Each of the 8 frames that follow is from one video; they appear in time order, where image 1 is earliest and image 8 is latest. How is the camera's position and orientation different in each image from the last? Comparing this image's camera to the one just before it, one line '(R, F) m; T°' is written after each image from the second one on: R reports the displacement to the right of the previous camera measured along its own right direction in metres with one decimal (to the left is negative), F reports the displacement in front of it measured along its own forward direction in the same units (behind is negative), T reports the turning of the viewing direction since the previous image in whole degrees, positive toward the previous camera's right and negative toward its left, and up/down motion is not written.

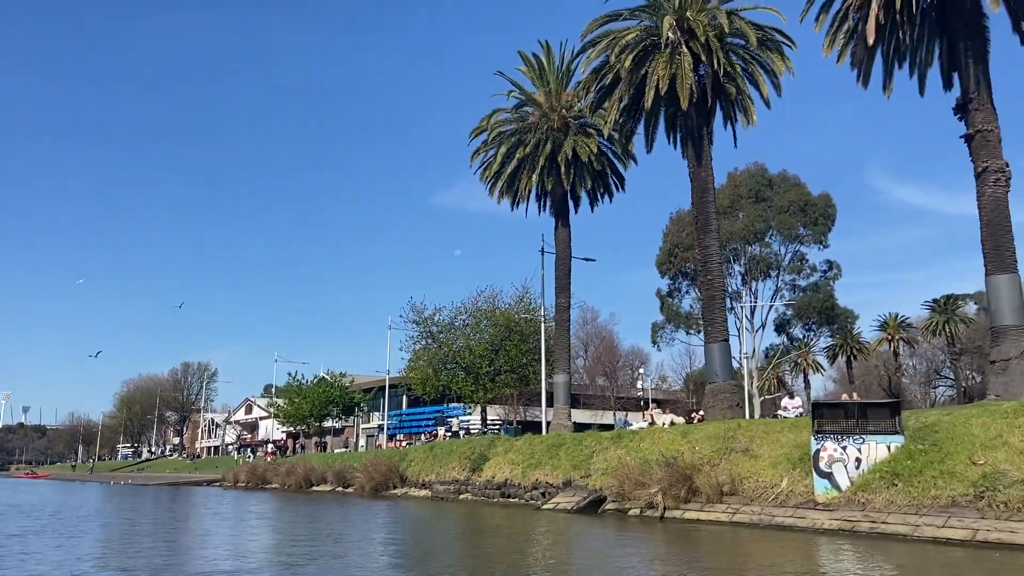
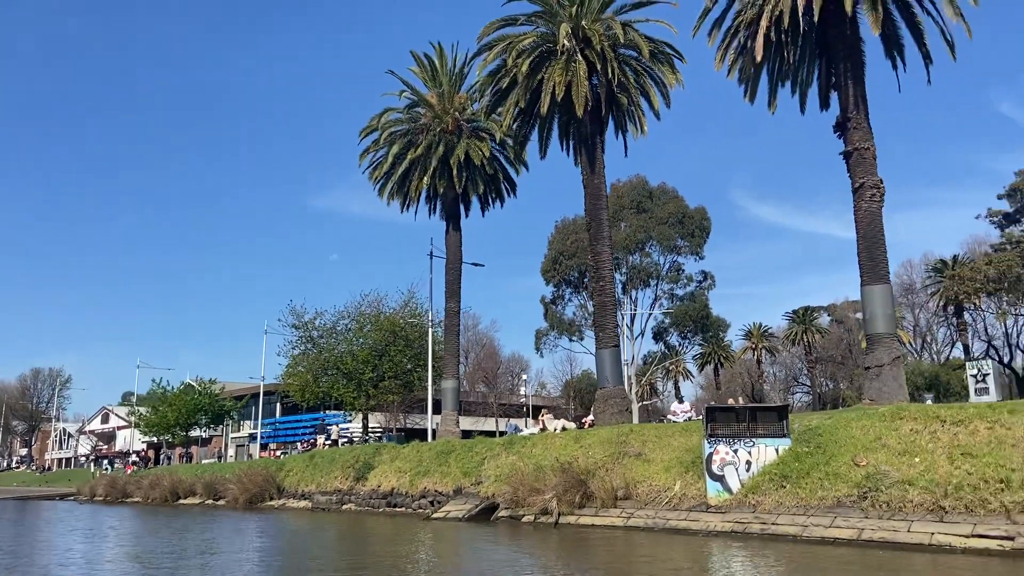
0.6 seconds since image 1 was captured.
(-0.5, +0.6) m; +9°
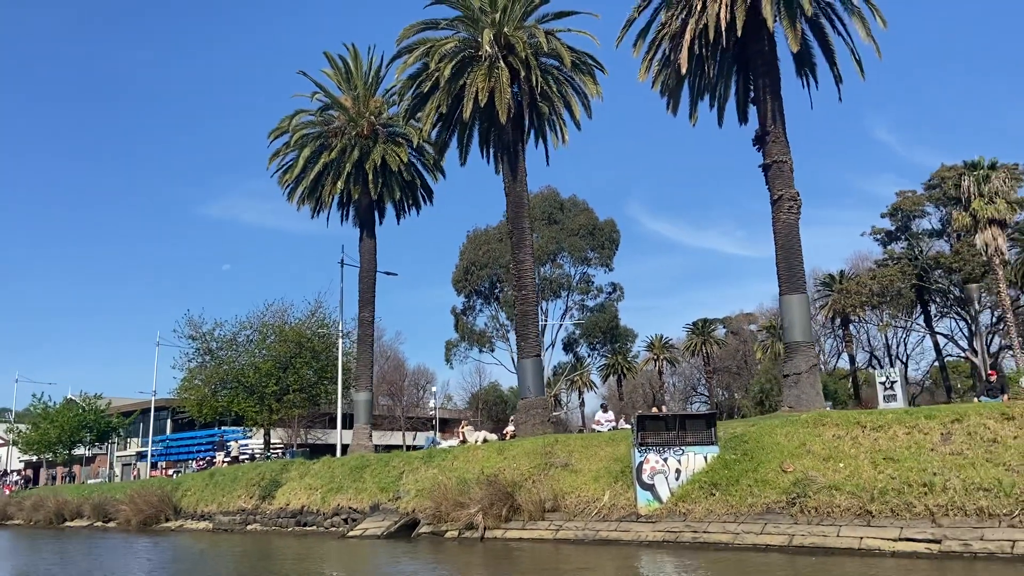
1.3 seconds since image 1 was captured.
(-0.7, +0.6) m; +7°
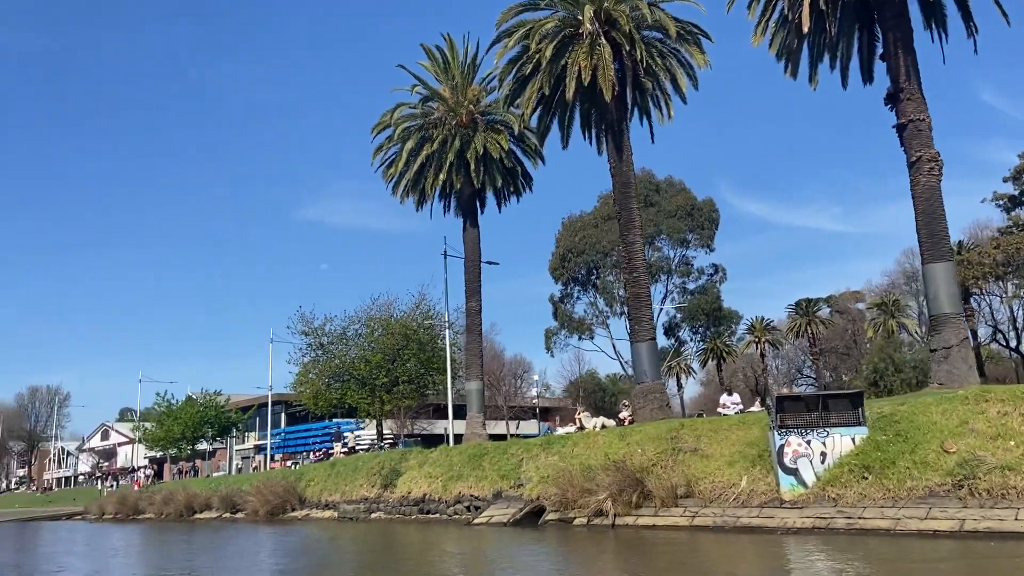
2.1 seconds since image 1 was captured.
(-0.9, +0.5) m; -6°
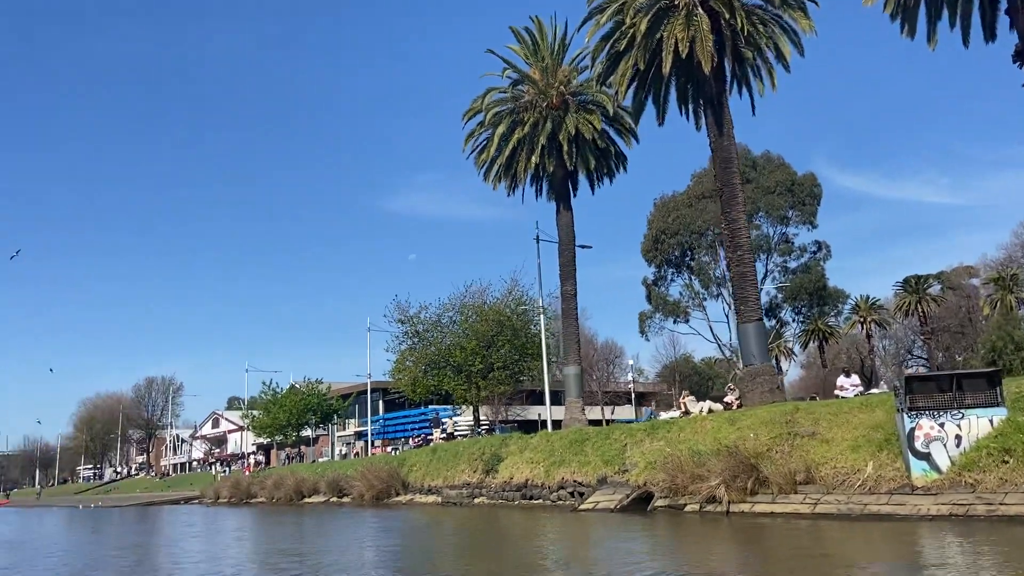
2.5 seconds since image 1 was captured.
(-0.4, +0.4) m; -6°
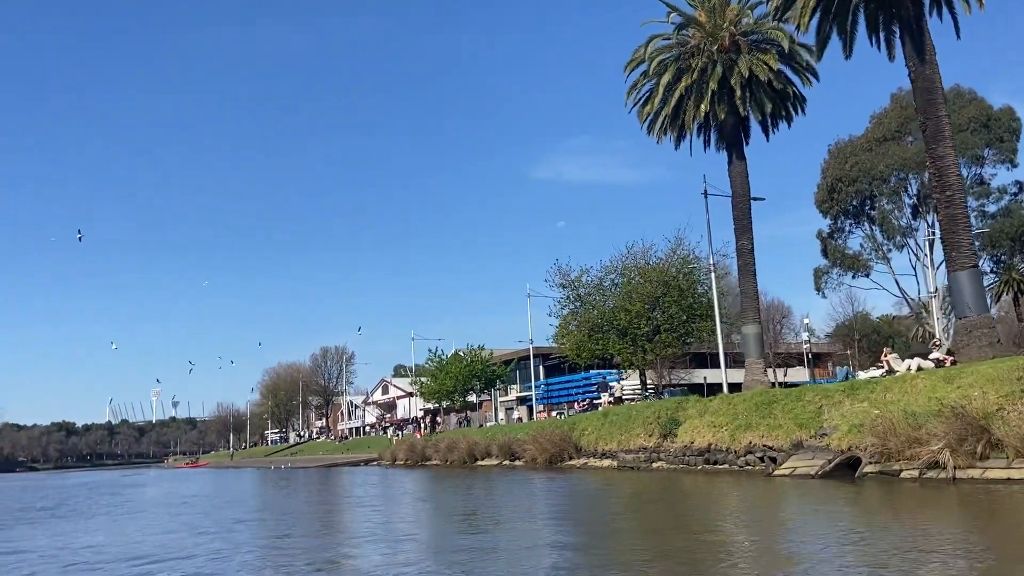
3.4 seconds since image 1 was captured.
(-1.0, +0.8) m; -11°
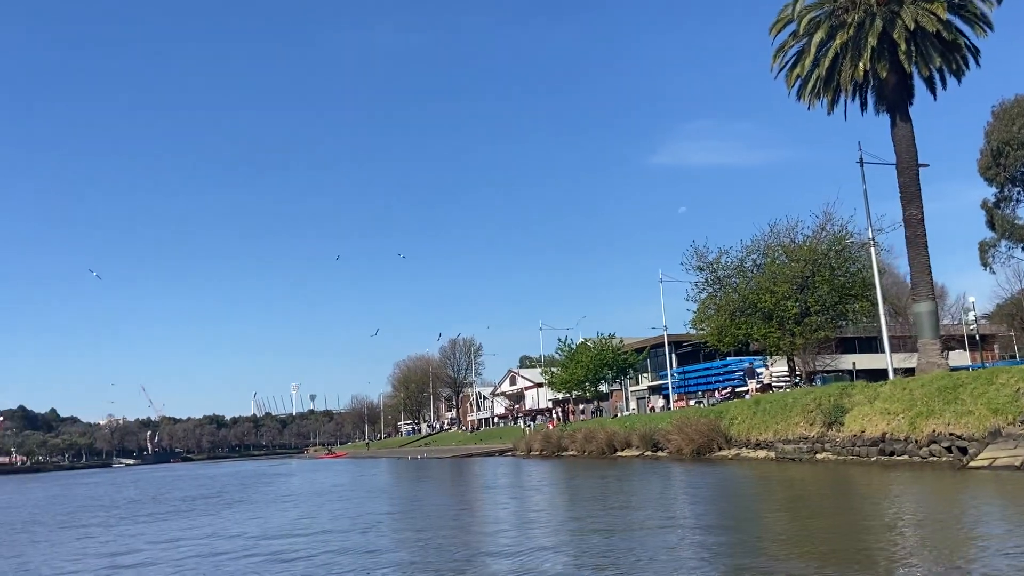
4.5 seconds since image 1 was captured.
(-1.0, +1.1) m; -8°
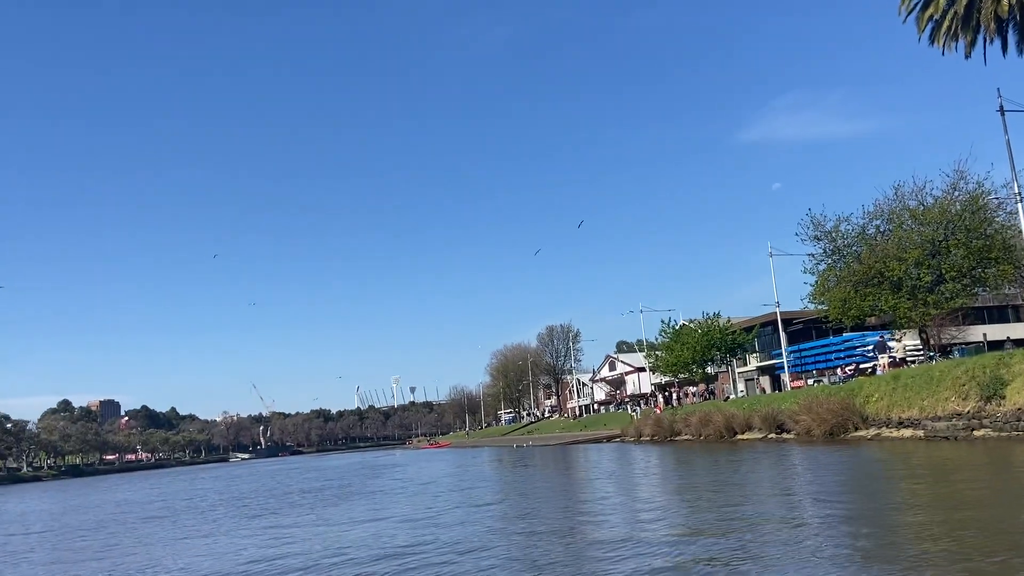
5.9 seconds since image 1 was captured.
(-1.0, +1.1) m; -6°
